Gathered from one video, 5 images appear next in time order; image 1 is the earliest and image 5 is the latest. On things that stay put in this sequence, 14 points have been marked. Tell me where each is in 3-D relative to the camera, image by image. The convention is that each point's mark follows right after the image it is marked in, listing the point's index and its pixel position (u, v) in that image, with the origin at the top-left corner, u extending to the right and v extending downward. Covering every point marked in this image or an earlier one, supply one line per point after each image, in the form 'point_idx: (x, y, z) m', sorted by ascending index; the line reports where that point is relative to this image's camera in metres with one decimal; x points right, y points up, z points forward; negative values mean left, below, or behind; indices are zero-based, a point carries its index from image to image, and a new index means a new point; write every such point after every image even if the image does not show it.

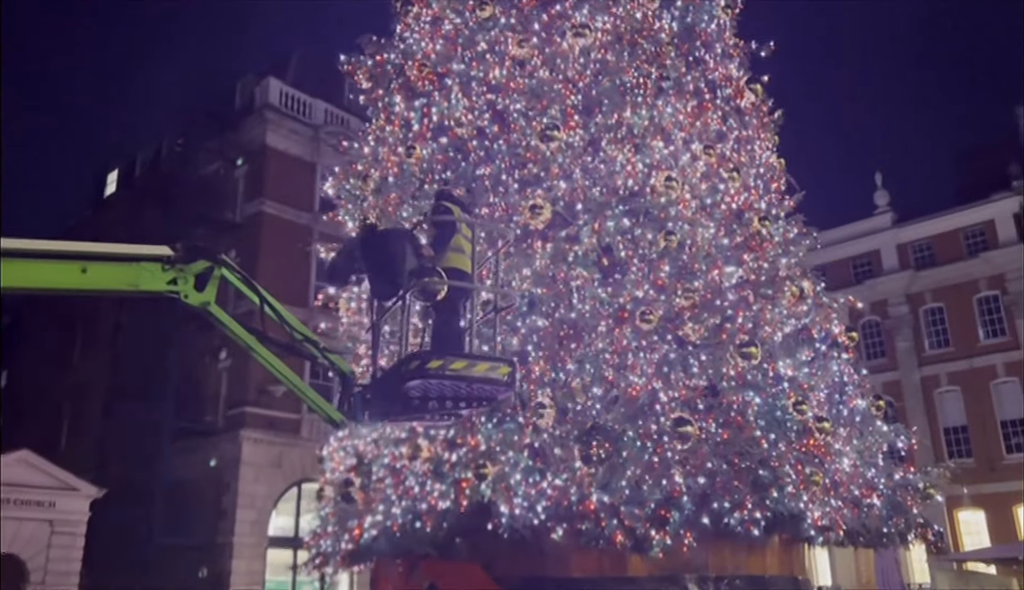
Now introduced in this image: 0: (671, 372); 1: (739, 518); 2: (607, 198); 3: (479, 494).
0: (+1.9, -0.9, +10.8) m
1: (+2.5, -2.6, +10.2) m
2: (+1.3, +1.4, +11.9) m
3: (-0.4, -2.3, +10.1) m
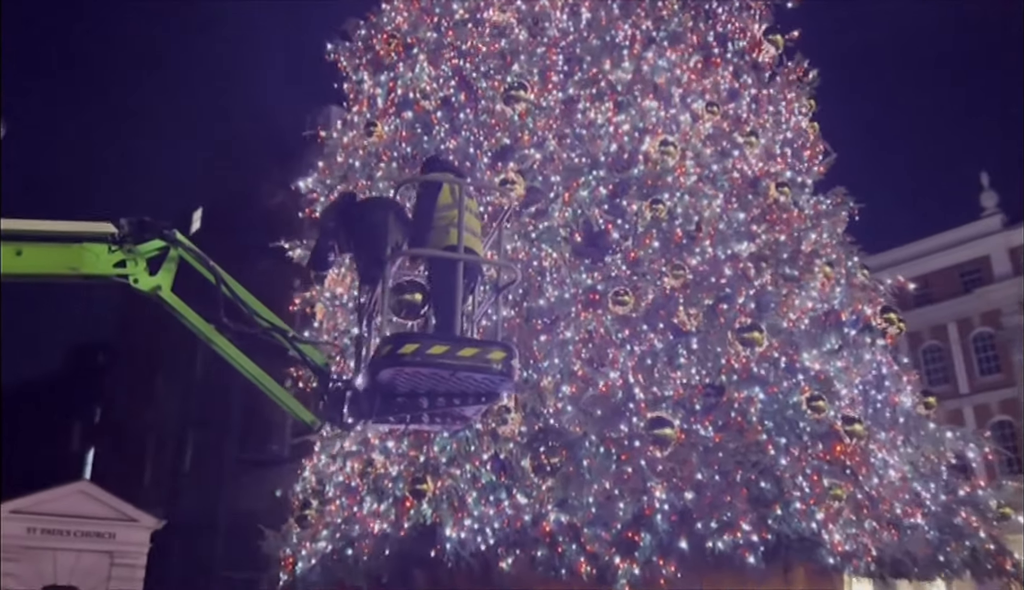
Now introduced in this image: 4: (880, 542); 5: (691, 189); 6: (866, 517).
0: (+1.5, -0.7, +8.9) m
1: (+2.0, -2.3, +8.3) m
2: (+0.9, +1.5, +10.2) m
3: (-0.9, -2.2, +8.5) m
4: (+3.7, -2.5, +8.9) m
5: (+2.1, +1.2, +10.0) m
6: (+3.5, -2.2, +8.9) m
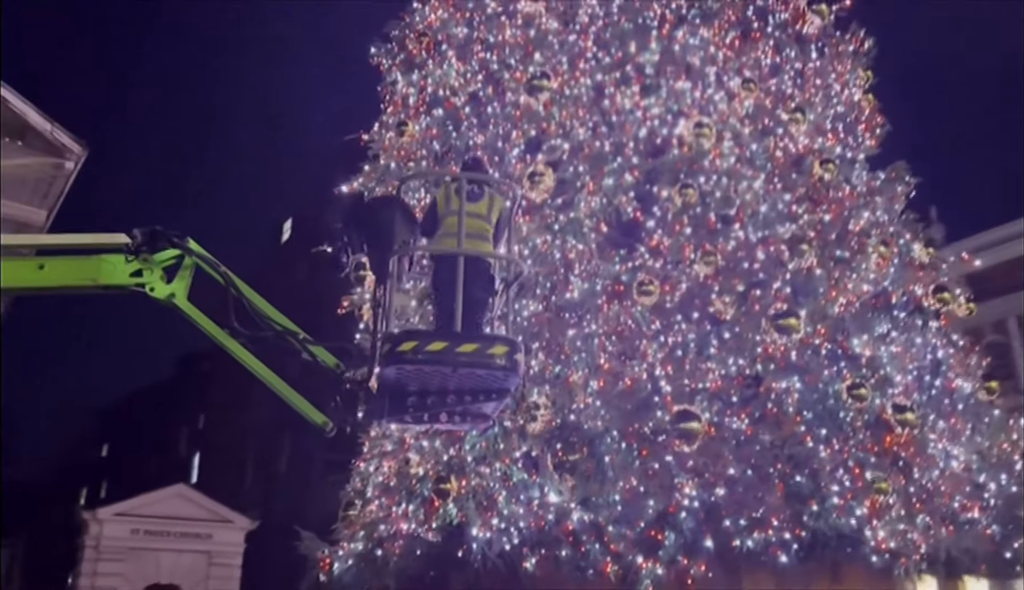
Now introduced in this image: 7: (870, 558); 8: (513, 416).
0: (+1.7, -0.6, +8.5) m
1: (+2.2, -2.2, +7.8) m
2: (+1.2, +1.6, +9.9) m
3: (-0.6, -2.1, +8.4) m
4: (+4.0, -2.3, +8.3) m
5: (+2.4, +1.4, +9.6) m
6: (+3.8, -2.0, +8.3) m
7: (+3.2, -2.3, +7.7) m
8: (0.0, -1.2, +8.3) m
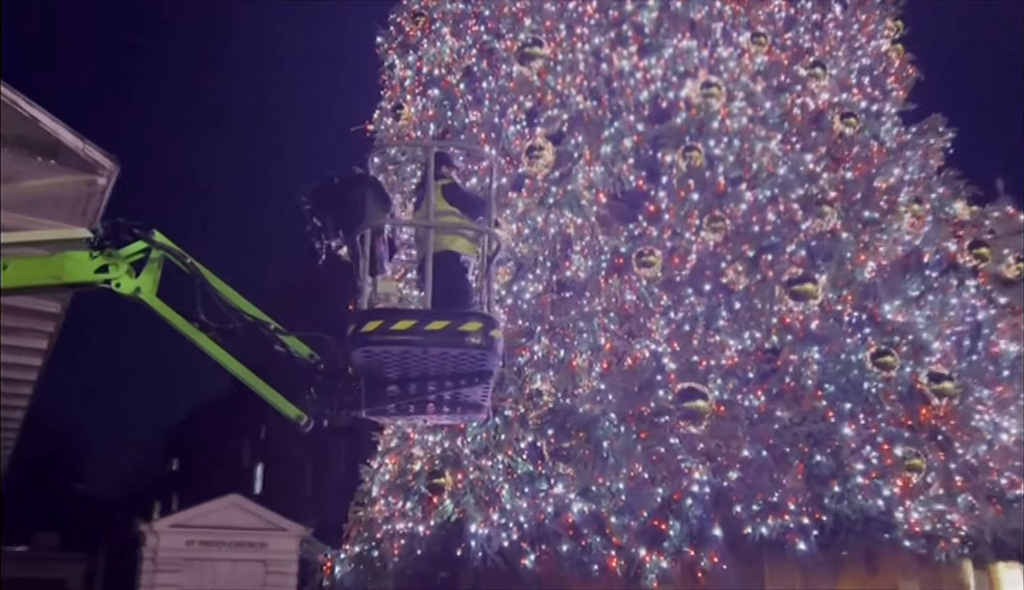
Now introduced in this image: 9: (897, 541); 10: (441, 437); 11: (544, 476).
0: (+1.6, -0.3, +7.9) m
1: (+2.2, -1.9, +7.1) m
2: (+1.1, +1.9, +9.3) m
3: (-0.6, -2.0, +7.9) m
4: (+4.0, -1.9, +7.4) m
5: (+2.3, +1.7, +8.9) m
6: (+3.8, -1.7, +7.5) m
7: (+3.2, -2.0, +7.0) m
8: (0.0, -1.0, +7.8) m
9: (+3.2, -2.0, +7.0) m
10: (-0.7, -1.3, +7.9) m
11: (+0.2, -1.6, +7.7) m
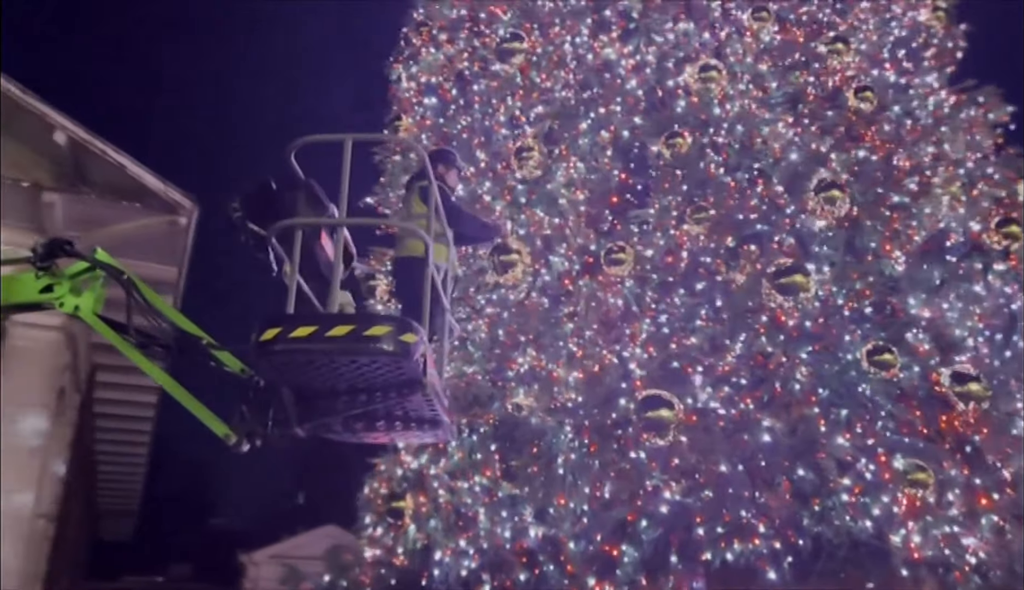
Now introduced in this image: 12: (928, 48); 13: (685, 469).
0: (+1.3, -0.3, +7.1) m
1: (+1.8, -1.8, +6.2) m
2: (+0.9, +1.8, +8.6) m
3: (-0.8, -2.0, +7.3) m
4: (+3.7, -1.8, +6.2) m
5: (+2.0, +1.7, +8.0) m
6: (+3.5, -1.6, +6.3) m
7: (+2.8, -1.9, +5.9) m
8: (-0.3, -1.0, +7.2) m
9: (+2.8, -1.9, +6.0) m
10: (-1.0, -1.4, +7.4) m
11: (0.0, -1.6, +7.0) m
12: (+4.4, +2.6, +9.4) m
13: (+1.3, -1.3, +6.5) m
